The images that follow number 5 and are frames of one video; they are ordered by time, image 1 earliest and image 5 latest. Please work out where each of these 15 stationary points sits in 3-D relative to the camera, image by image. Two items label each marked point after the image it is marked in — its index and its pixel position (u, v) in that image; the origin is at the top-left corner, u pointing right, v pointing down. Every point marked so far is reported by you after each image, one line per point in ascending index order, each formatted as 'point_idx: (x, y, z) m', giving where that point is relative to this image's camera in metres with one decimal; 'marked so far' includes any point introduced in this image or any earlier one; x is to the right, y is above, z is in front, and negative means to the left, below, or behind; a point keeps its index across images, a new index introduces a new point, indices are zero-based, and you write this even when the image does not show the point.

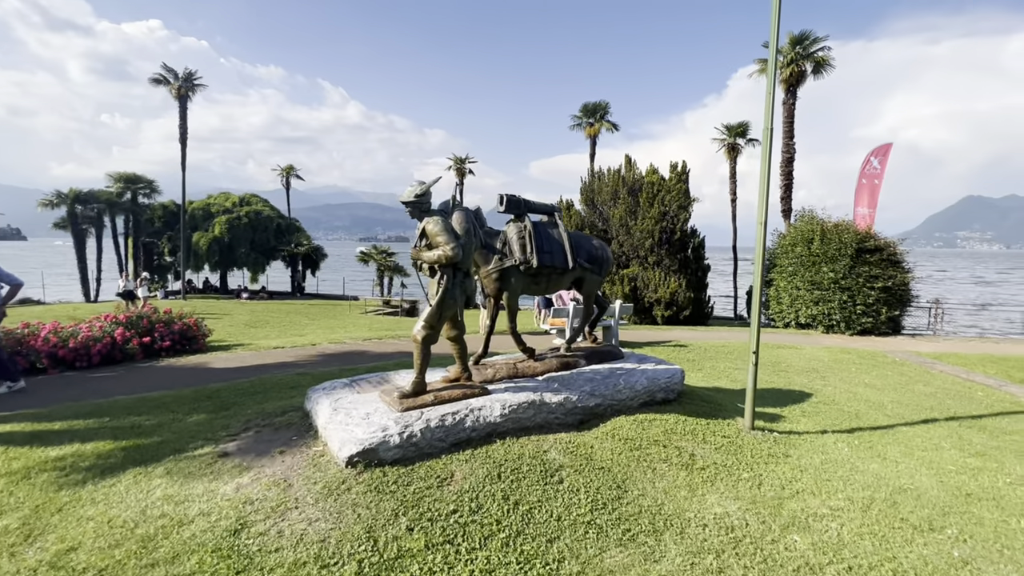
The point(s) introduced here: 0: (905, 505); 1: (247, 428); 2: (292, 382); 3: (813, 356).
0: (+3.6, -2.0, +4.3) m
1: (-3.0, -1.6, +5.4) m
2: (-3.4, -1.5, +7.4) m
3: (+7.8, -1.8, +12.2) m
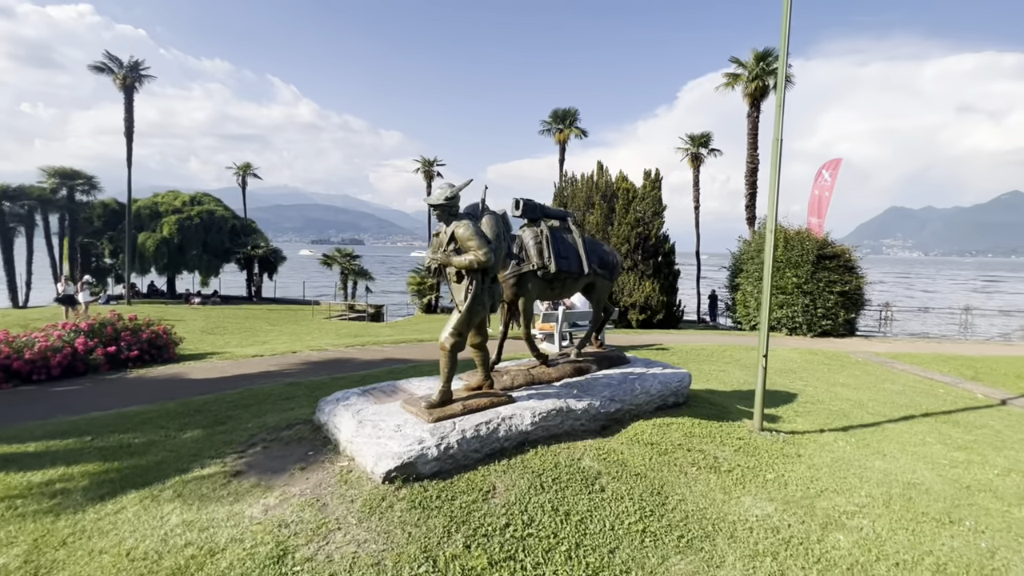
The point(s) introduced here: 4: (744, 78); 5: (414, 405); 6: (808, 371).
0: (+4.0, -2.1, +4.6) m
1: (-2.7, -1.7, +5.0) m
2: (-3.3, -1.6, +7.0) m
3: (+7.4, -1.9, +12.7) m
4: (+9.4, +8.4, +18.9) m
5: (-1.0, -1.2, +4.7) m
6: (+7.0, -2.0, +11.0) m
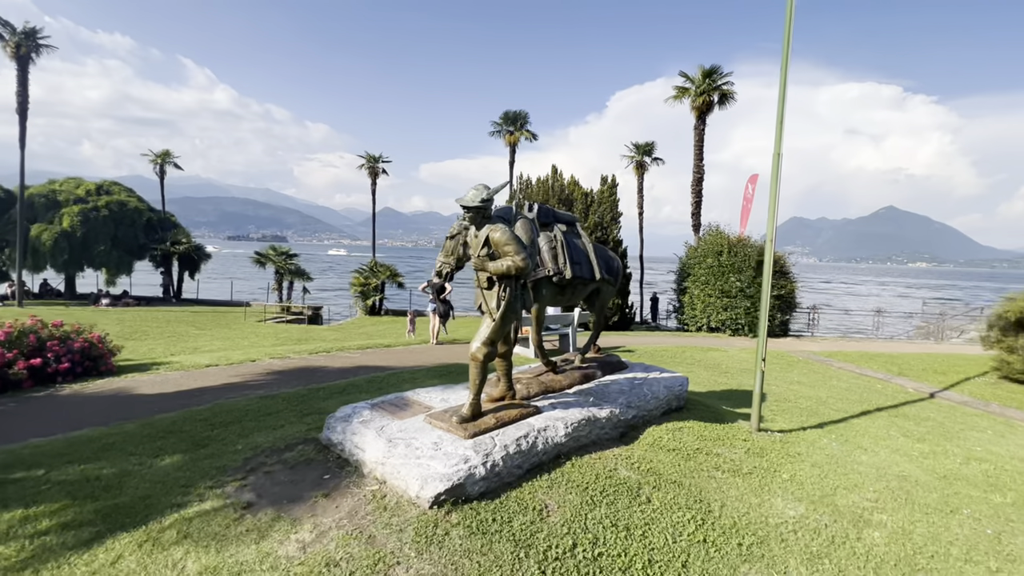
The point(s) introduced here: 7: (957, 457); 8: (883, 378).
0: (+4.3, -2.2, +5.0) m
1: (-2.4, -1.7, +4.4) m
2: (-3.3, -1.6, +6.3) m
3: (+6.5, -2.0, +13.5) m
4: (+7.6, +8.3, +20.0) m
5: (-0.6, -1.2, +4.4) m
6: (+6.3, -2.1, +11.8) m
7: (+5.9, -2.3, +6.2) m
8: (+9.1, -2.2, +11.5) m
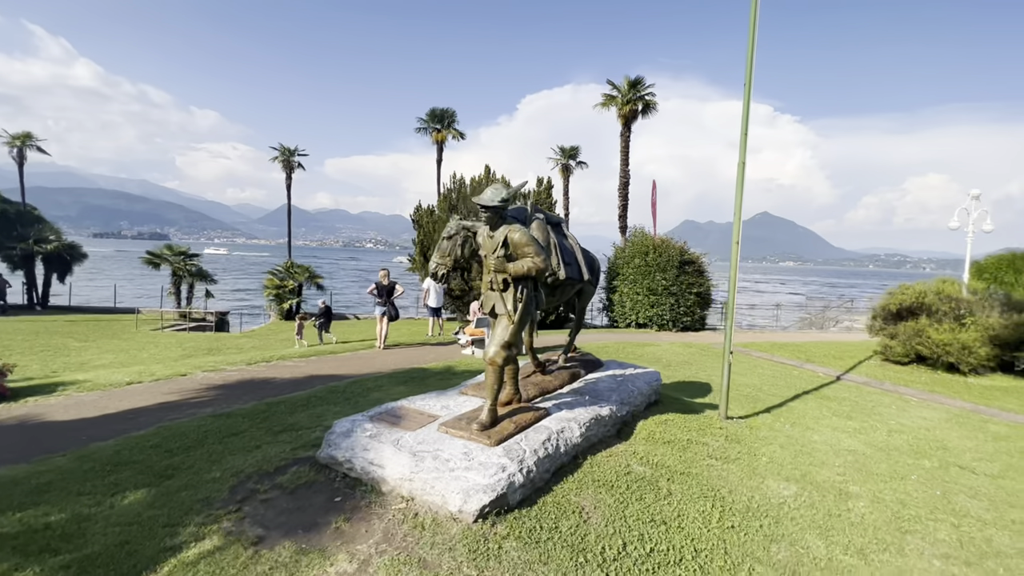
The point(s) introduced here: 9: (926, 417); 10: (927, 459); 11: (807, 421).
0: (+4.3, -2.1, +5.7) m
1: (-2.2, -1.8, +3.9) m
2: (-3.4, -1.7, +5.6) m
3: (+5.0, -1.9, +14.5) m
4: (+4.8, +8.3, +21.0) m
5: (-0.4, -1.3, +4.2) m
6: (+5.1, -2.0, +12.8) m
7: (+5.7, -2.2, +7.2) m
8: (+7.8, -2.1, +13.0) m
9: (+7.3, -2.3, +8.2) m
10: (+5.4, -2.2, +6.1) m
11: (+4.7, -2.1, +7.5) m
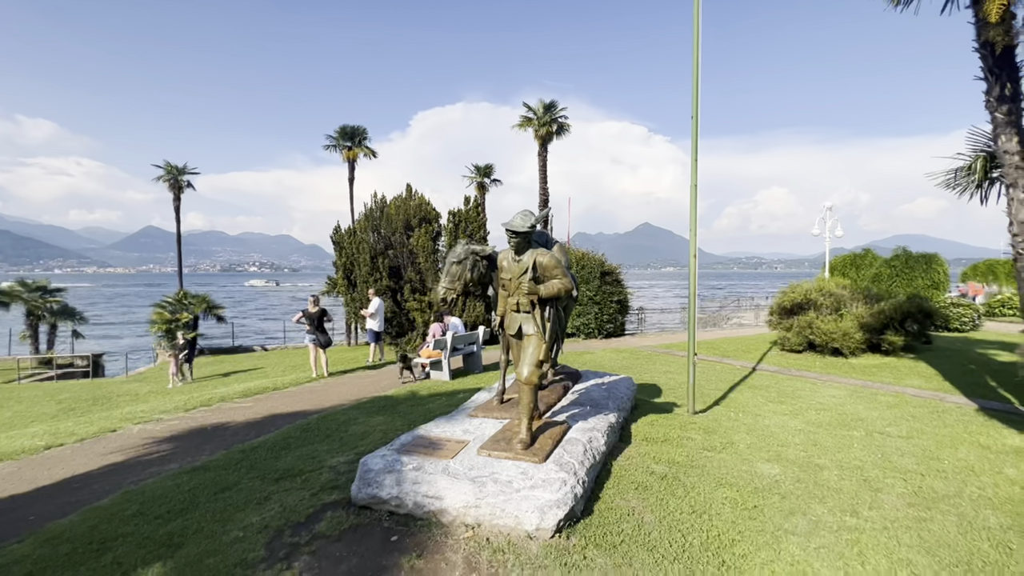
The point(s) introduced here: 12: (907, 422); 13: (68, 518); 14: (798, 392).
0: (+4.3, -2.1, +6.7) m
1: (-1.7, -2.1, +3.7) m
2: (-3.2, -2.1, +5.1) m
3: (+3.2, -2.3, +15.5) m
4: (+1.1, +7.7, +22.0) m
5: (-0.1, -1.5, +4.3) m
6: (+3.7, -2.3, +13.8) m
7: (+5.4, -2.2, +8.5) m
8: (+6.3, -2.2, +14.5) m
9: (+6.7, -2.2, +9.8) m
10: (+5.3, -2.2, +7.3) m
11: (+4.4, -2.2, +8.6) m
12: (+6.5, -2.2, +7.7) m
13: (-4.2, -2.1, +4.4) m
14: (+6.1, -2.2, +10.1) m
